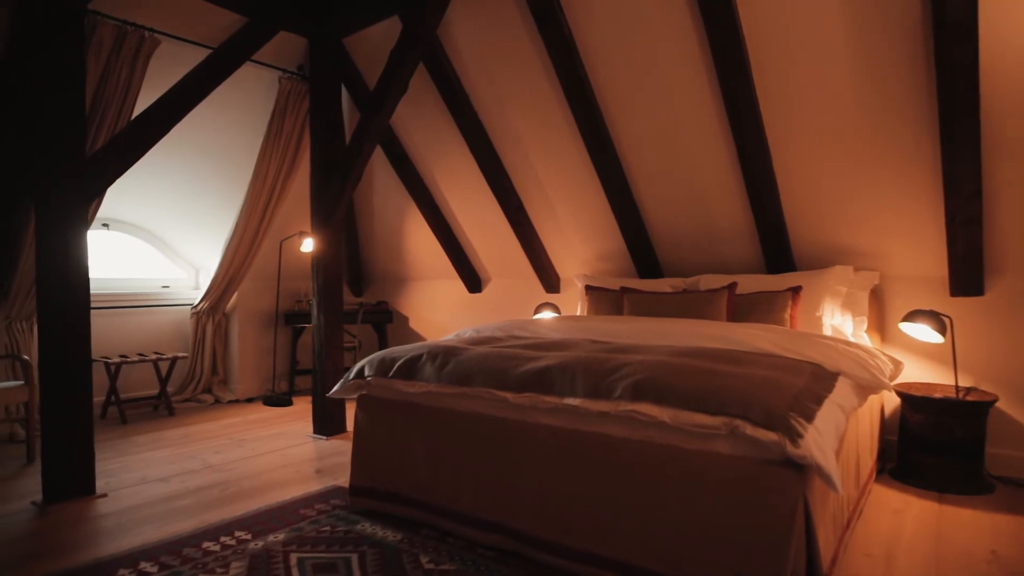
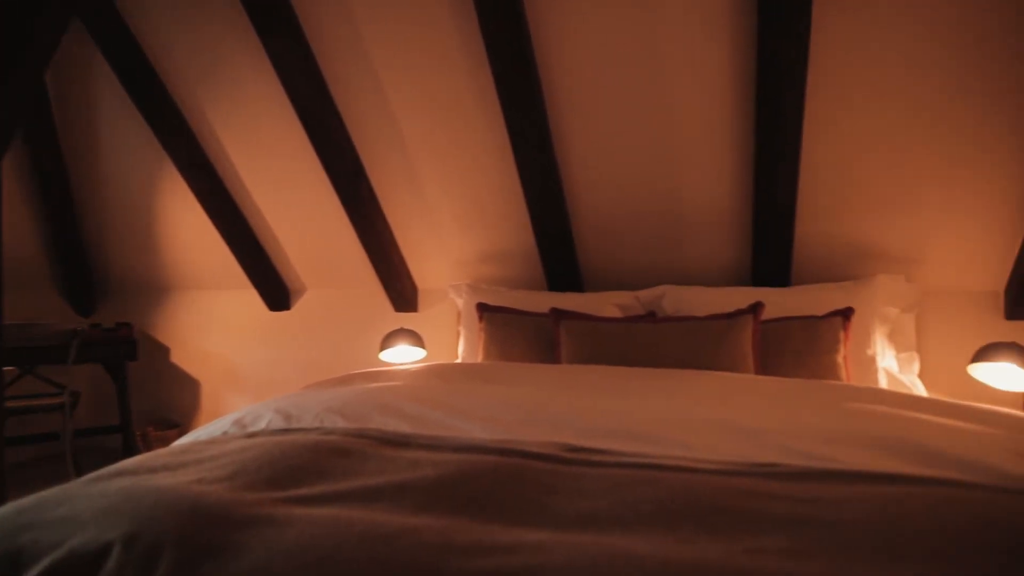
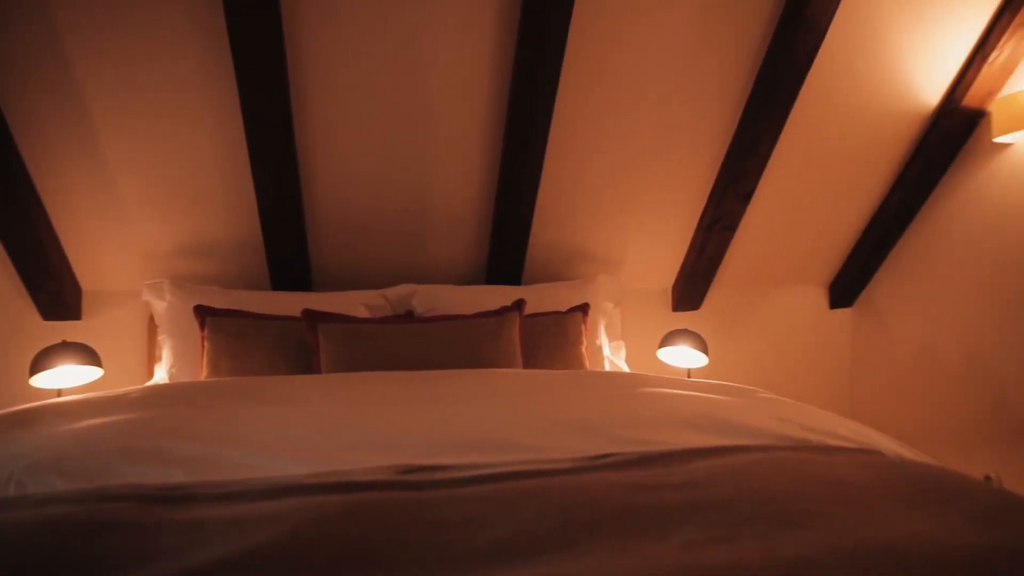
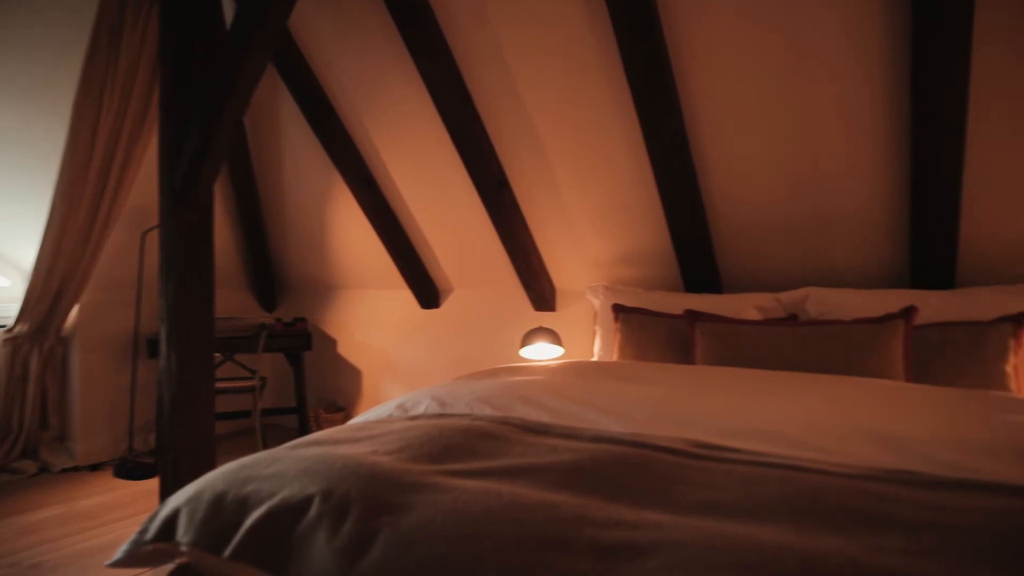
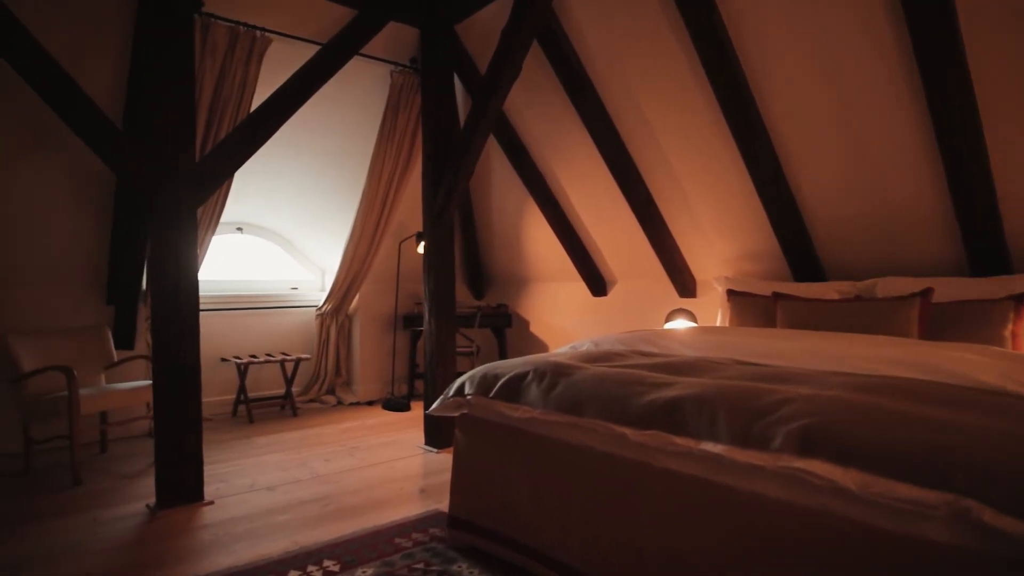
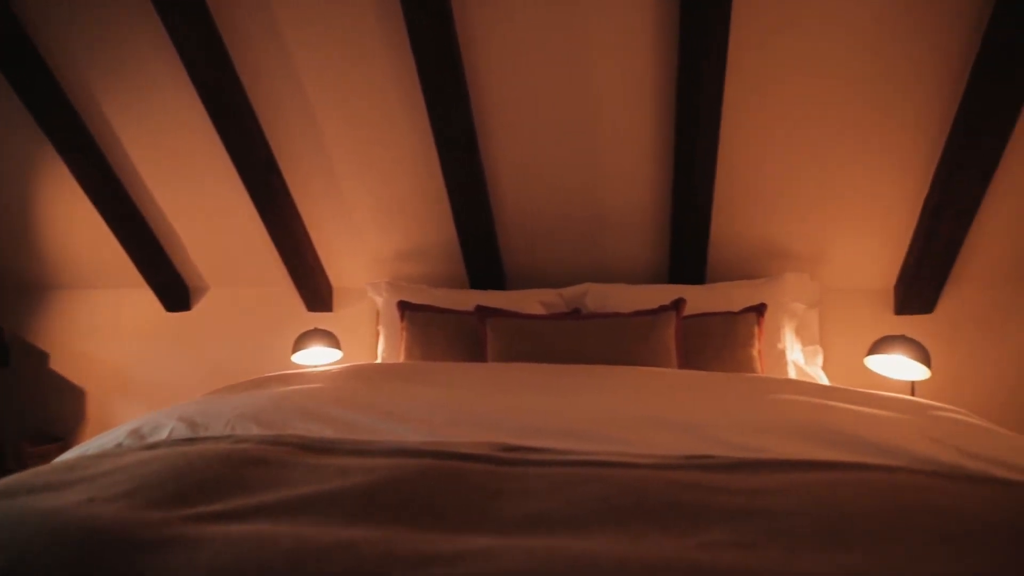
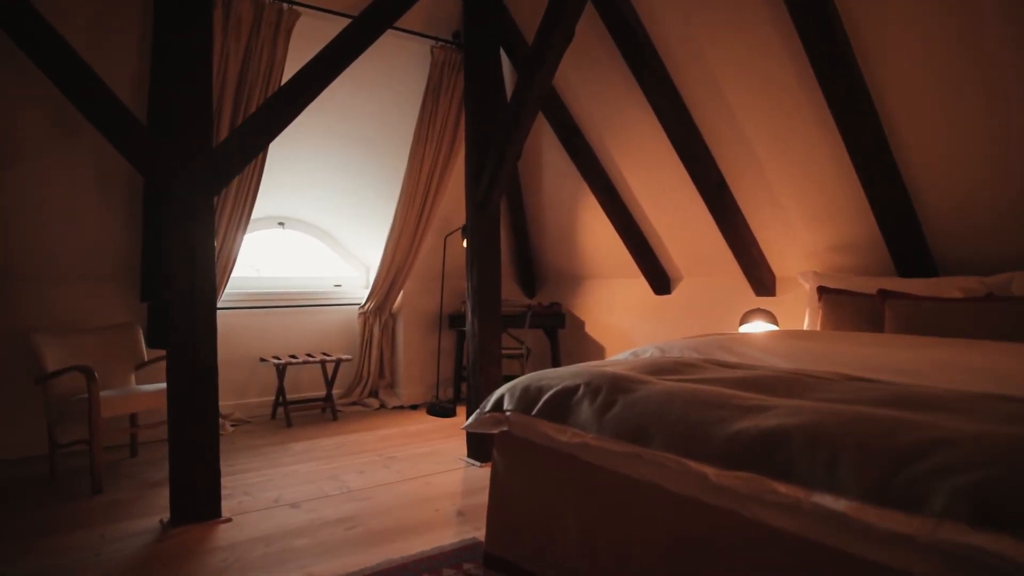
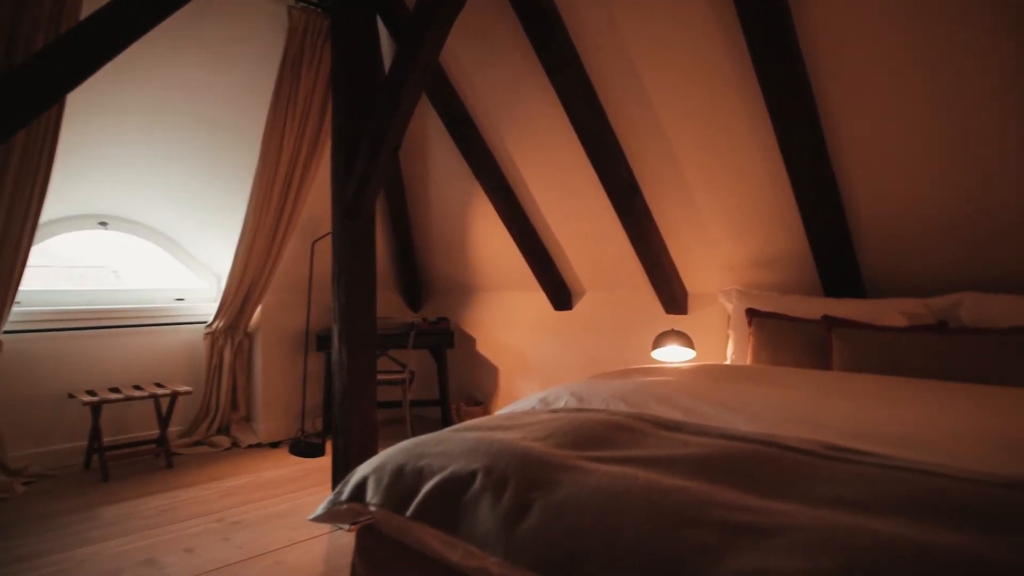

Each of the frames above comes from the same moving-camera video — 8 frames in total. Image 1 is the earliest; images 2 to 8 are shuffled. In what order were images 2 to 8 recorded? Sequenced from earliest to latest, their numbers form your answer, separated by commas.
5, 7, 8, 4, 2, 6, 3
